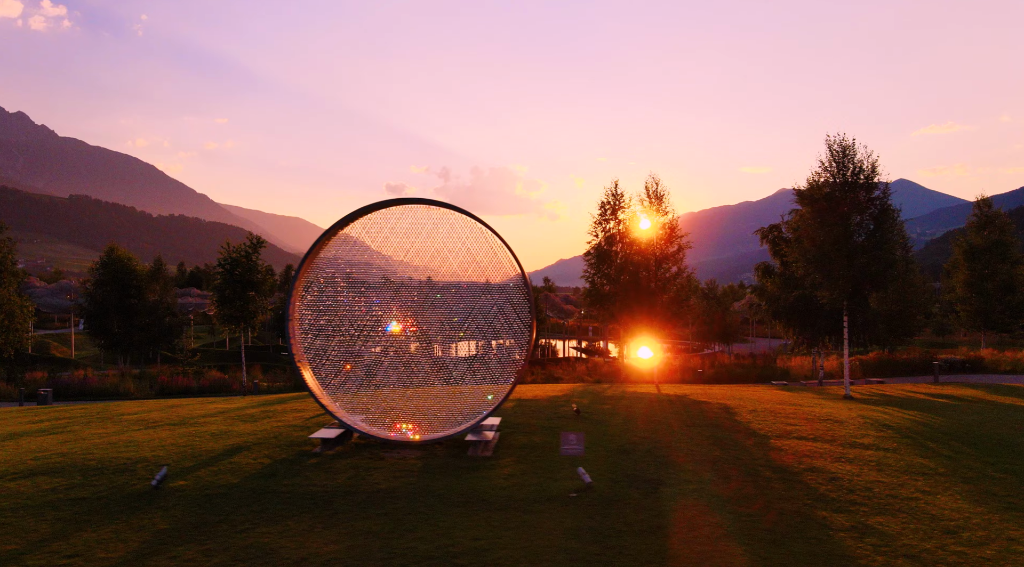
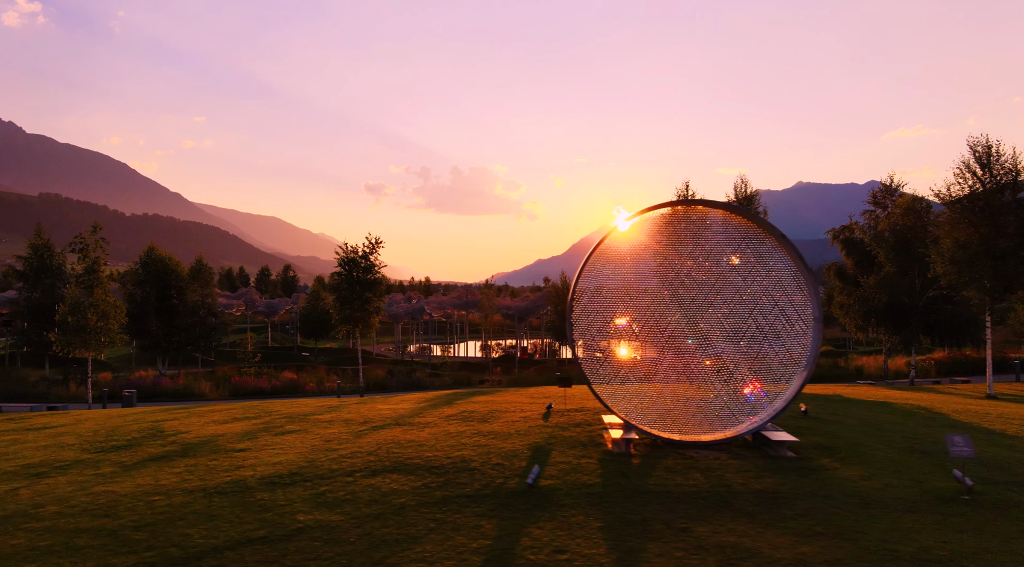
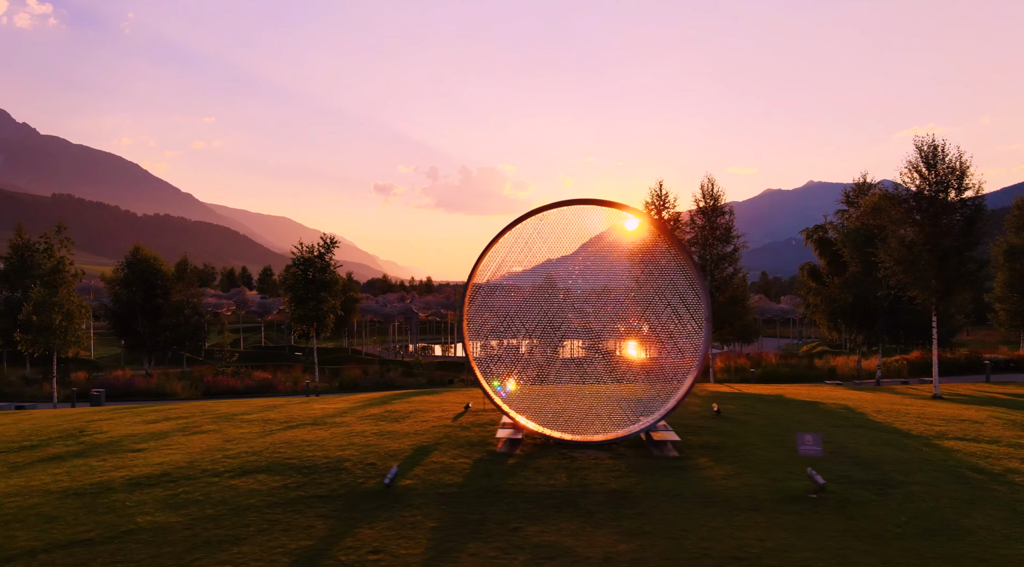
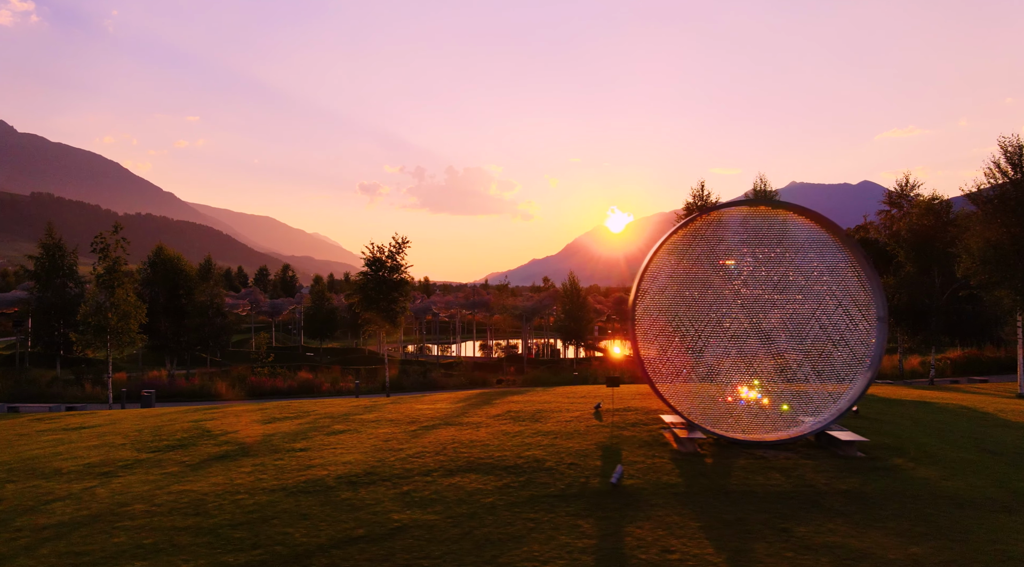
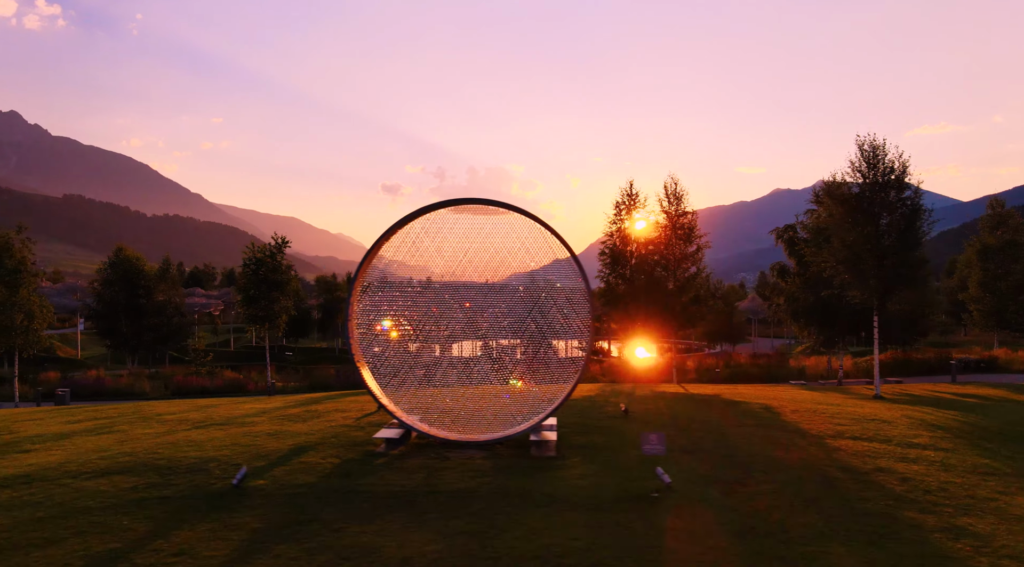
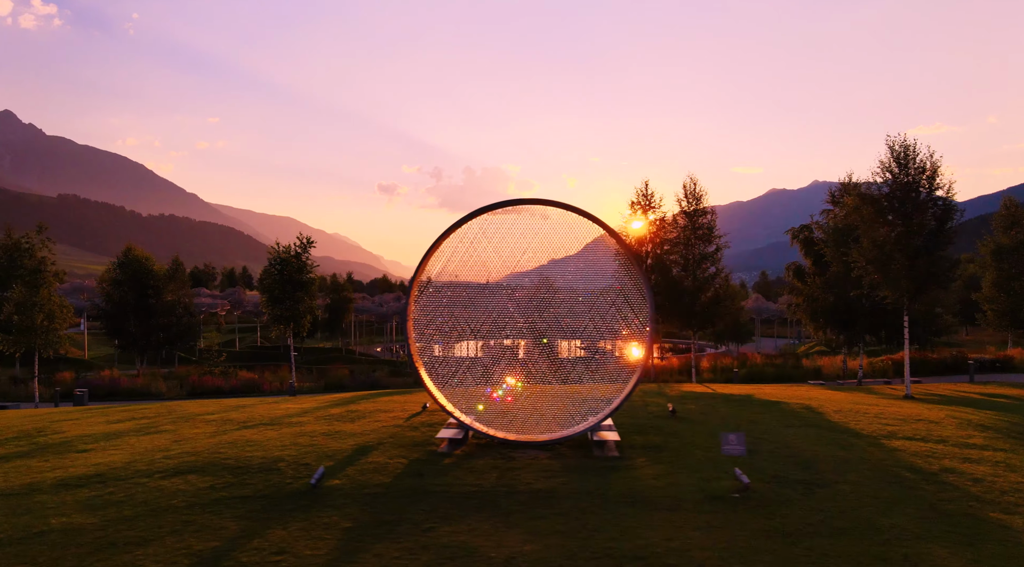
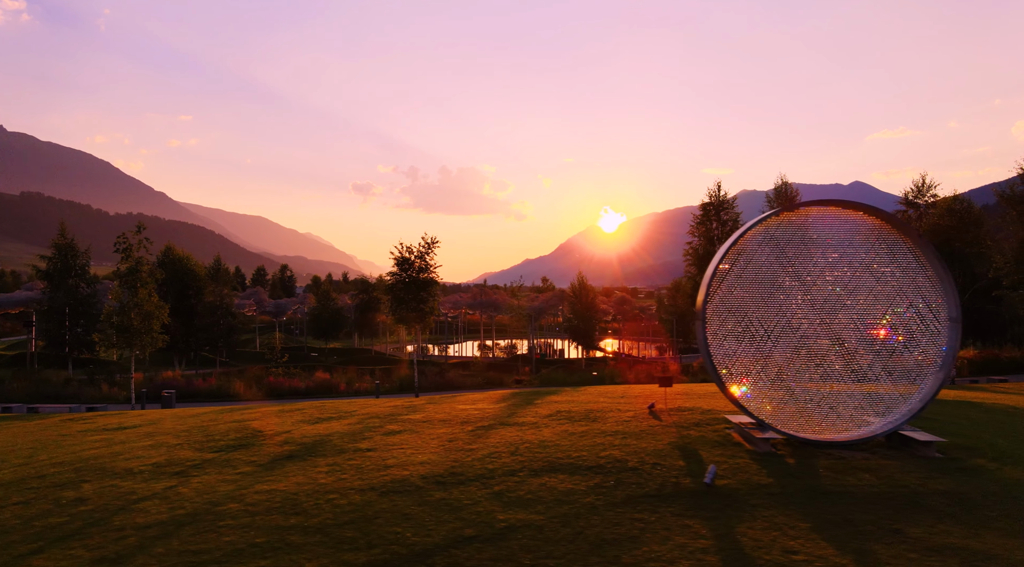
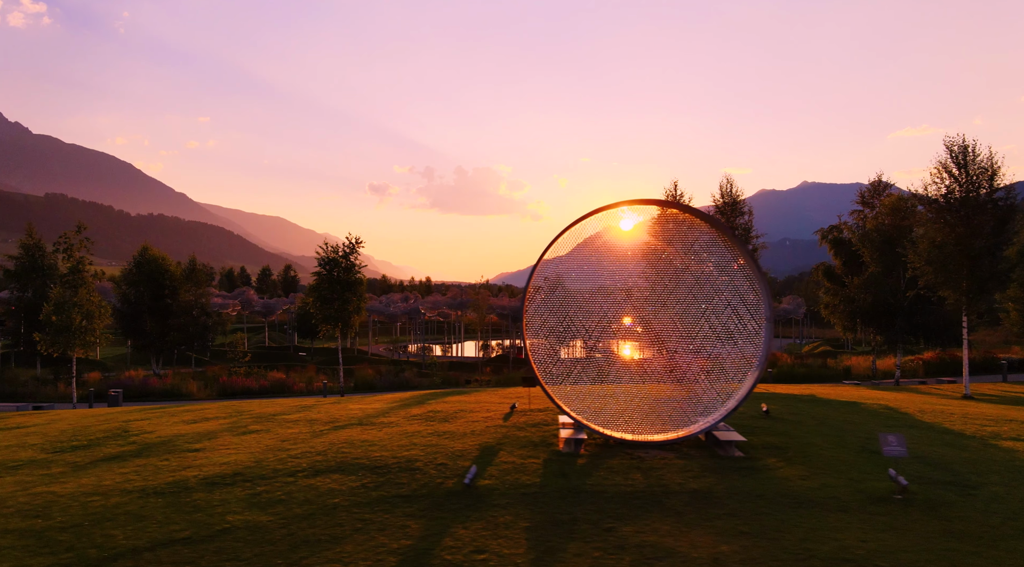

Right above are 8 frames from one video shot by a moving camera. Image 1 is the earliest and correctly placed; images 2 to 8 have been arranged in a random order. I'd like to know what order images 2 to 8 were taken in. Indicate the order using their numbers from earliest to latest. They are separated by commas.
5, 6, 3, 8, 2, 4, 7
